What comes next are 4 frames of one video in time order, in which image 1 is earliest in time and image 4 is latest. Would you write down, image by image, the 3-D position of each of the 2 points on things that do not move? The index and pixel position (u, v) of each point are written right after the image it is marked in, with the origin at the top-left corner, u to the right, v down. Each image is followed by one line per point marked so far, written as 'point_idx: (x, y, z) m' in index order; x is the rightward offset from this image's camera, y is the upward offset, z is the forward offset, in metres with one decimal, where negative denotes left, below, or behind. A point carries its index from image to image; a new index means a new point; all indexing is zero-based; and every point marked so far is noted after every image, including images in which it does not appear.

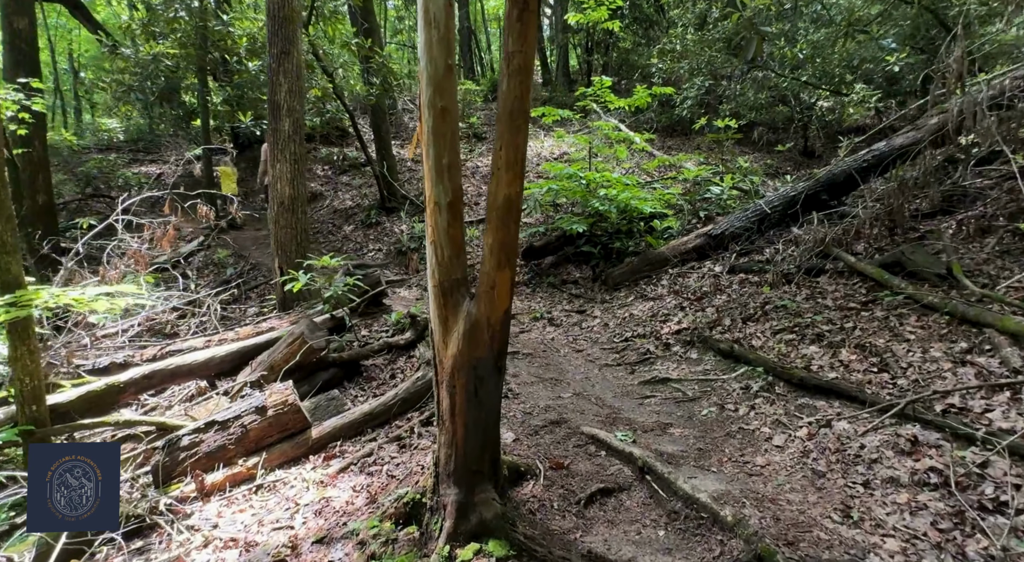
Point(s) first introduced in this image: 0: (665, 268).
0: (+2.3, +0.2, +8.5) m
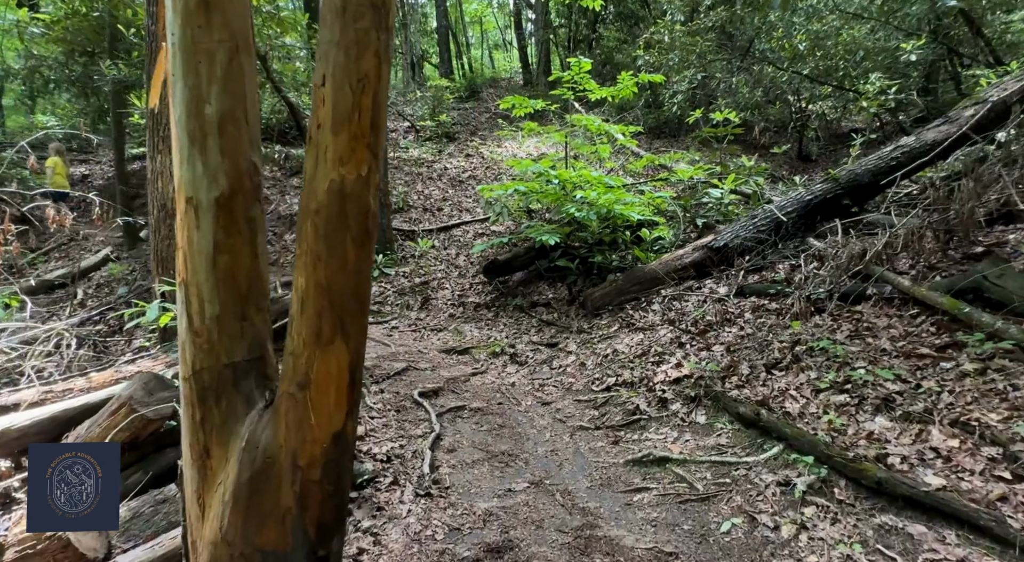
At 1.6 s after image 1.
0: (+1.8, -0.1, +6.9) m
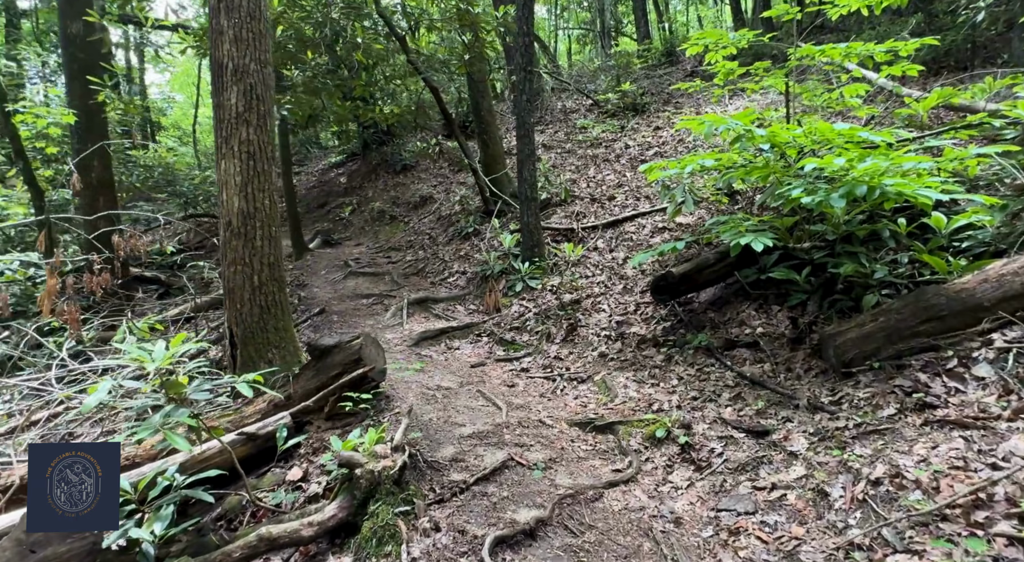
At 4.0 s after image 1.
0: (+3.0, -0.3, +3.6) m
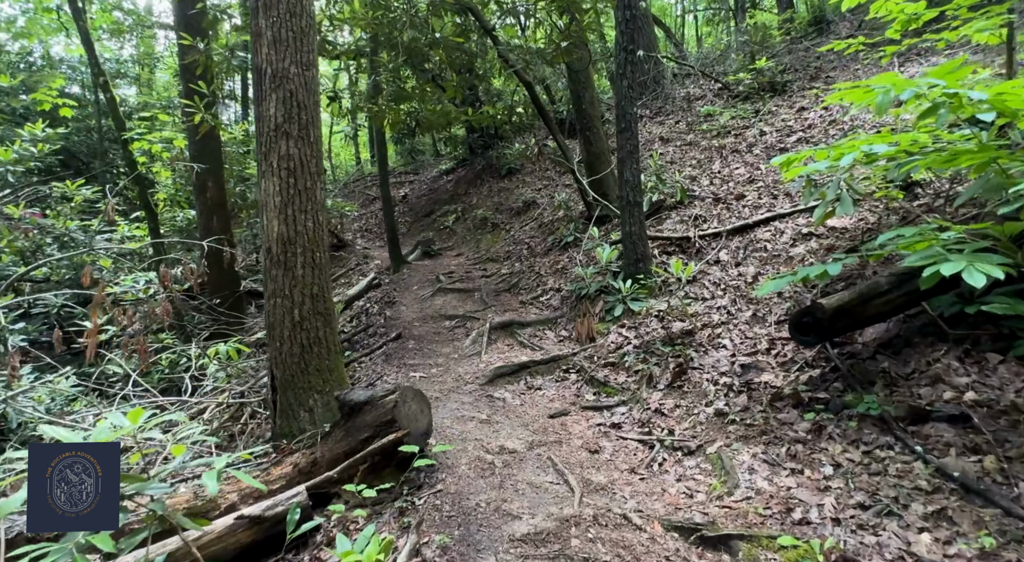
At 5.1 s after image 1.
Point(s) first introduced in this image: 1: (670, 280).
0: (+3.1, -0.5, +1.8) m
1: (+1.7, 0.0, +6.2) m
